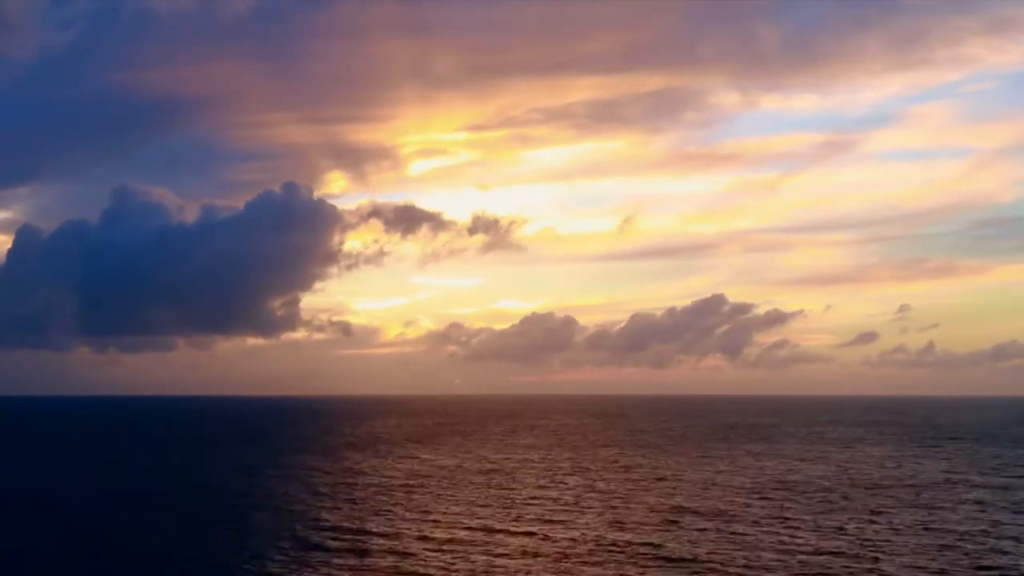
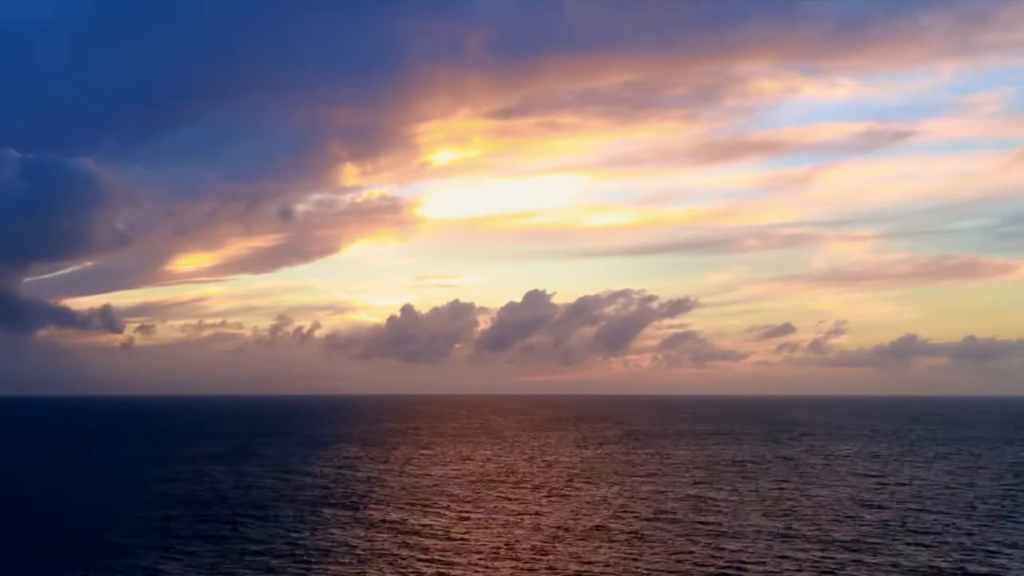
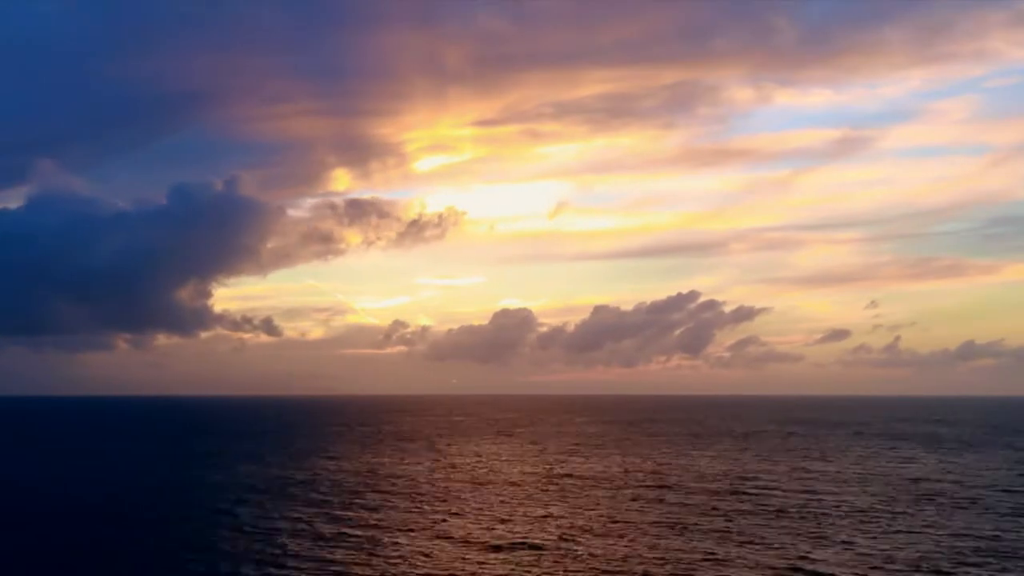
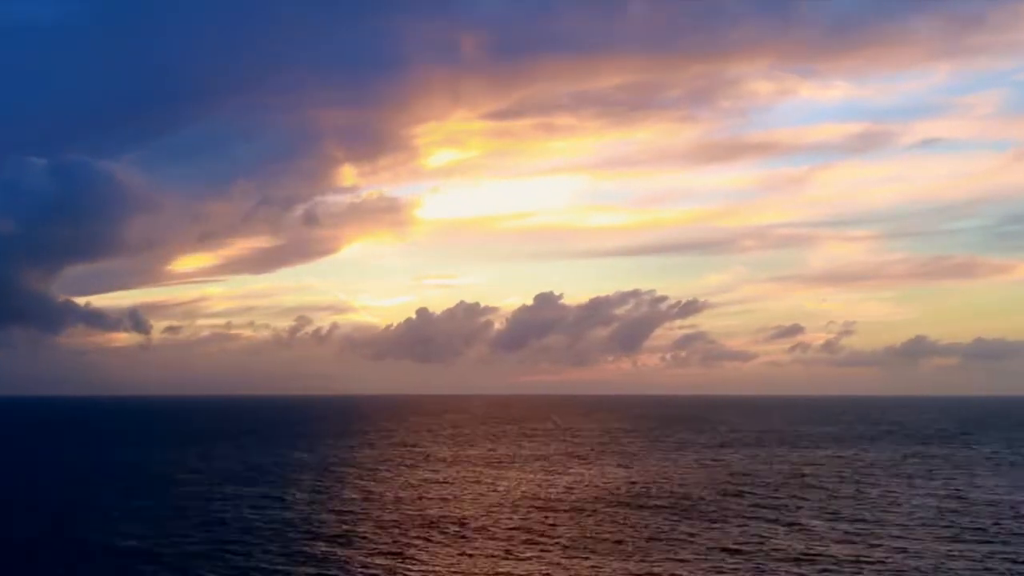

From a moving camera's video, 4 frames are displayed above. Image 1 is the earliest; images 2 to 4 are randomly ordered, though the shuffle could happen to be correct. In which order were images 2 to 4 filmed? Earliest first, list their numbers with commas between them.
3, 4, 2
